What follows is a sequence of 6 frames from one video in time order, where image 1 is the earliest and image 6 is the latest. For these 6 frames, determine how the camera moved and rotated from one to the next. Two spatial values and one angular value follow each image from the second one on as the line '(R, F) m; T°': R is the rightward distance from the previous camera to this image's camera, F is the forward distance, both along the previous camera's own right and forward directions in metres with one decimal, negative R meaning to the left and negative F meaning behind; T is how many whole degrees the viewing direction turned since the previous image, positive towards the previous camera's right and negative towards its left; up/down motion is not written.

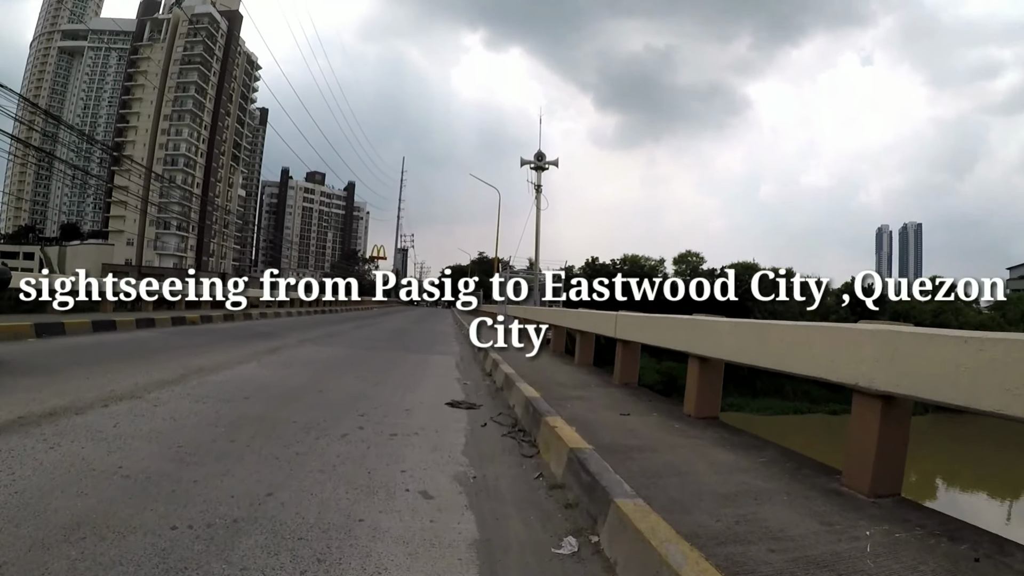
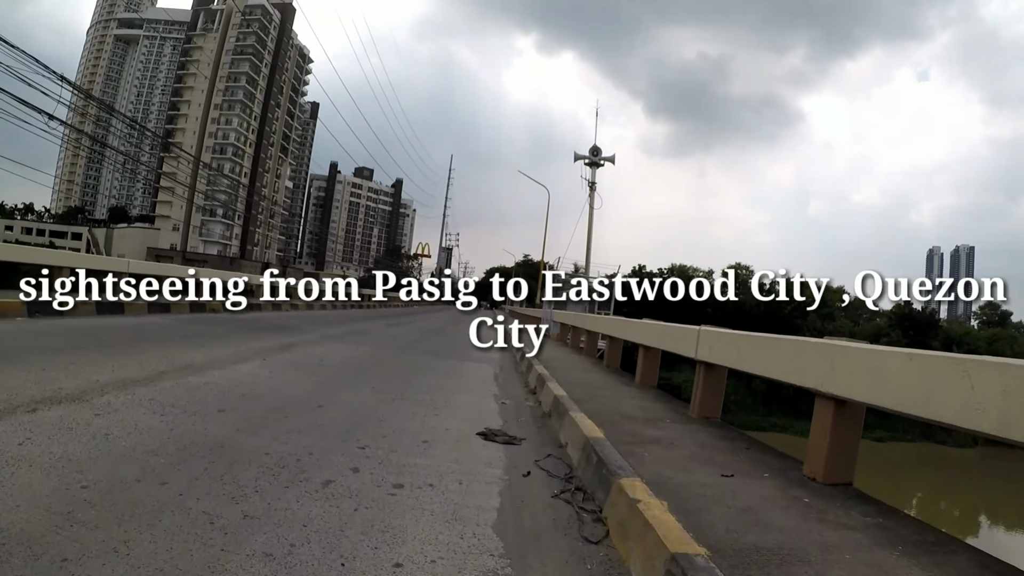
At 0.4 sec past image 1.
(-0.1, +1.7) m; -4°
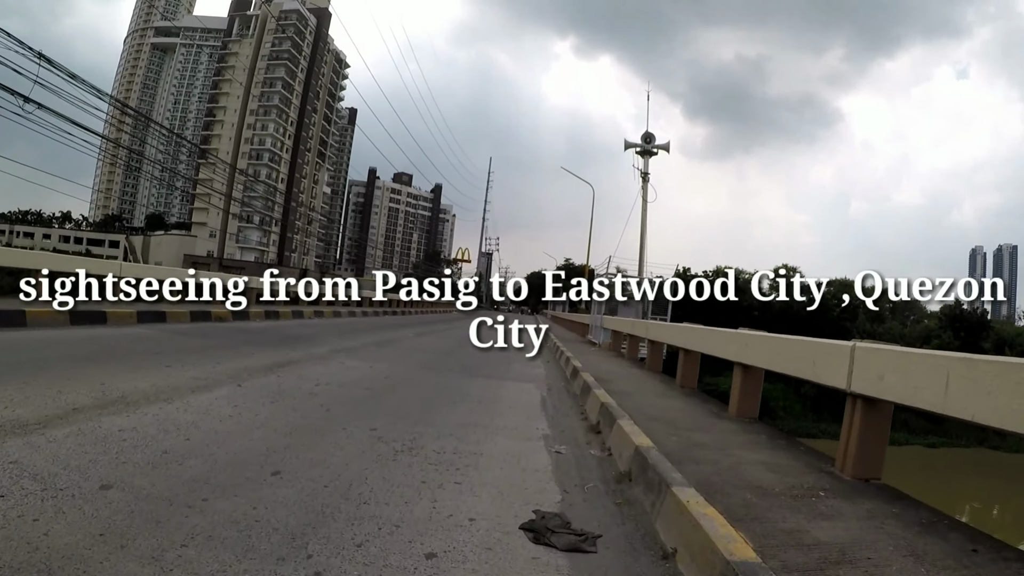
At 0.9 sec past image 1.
(-0.1, +2.1) m; -4°
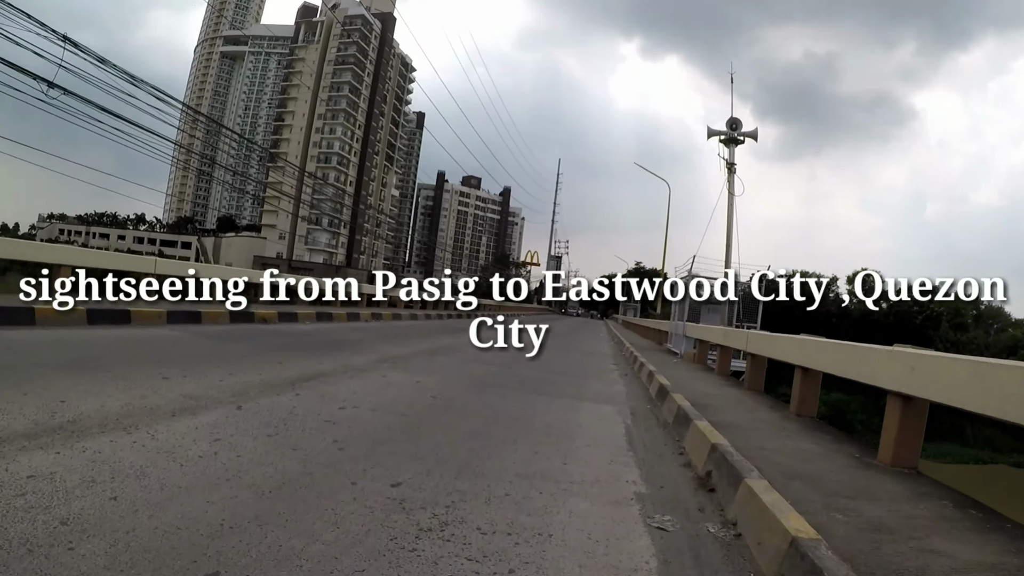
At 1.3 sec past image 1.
(-0.1, +1.5) m; -6°
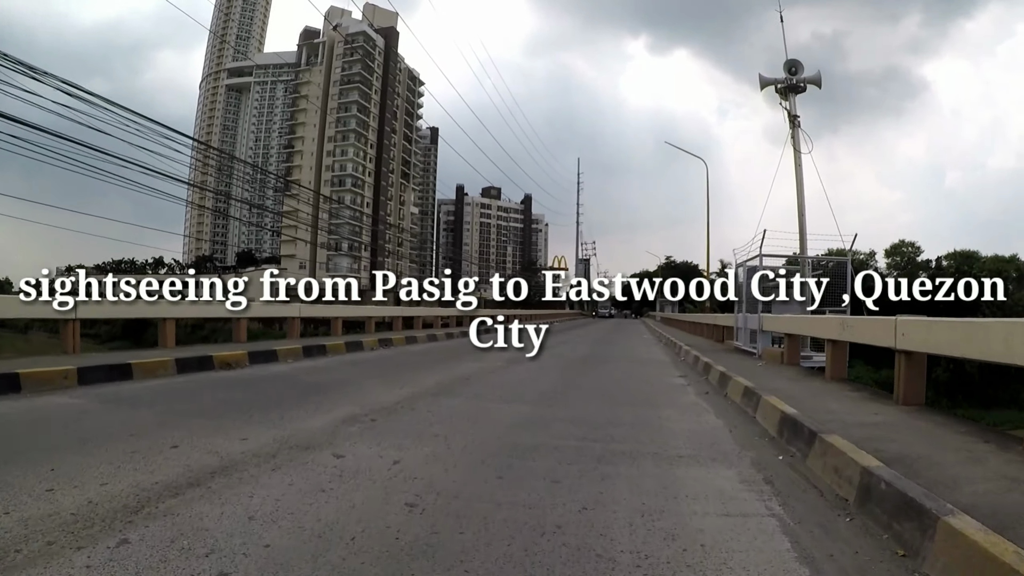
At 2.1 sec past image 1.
(0.0, +2.8) m; -3°
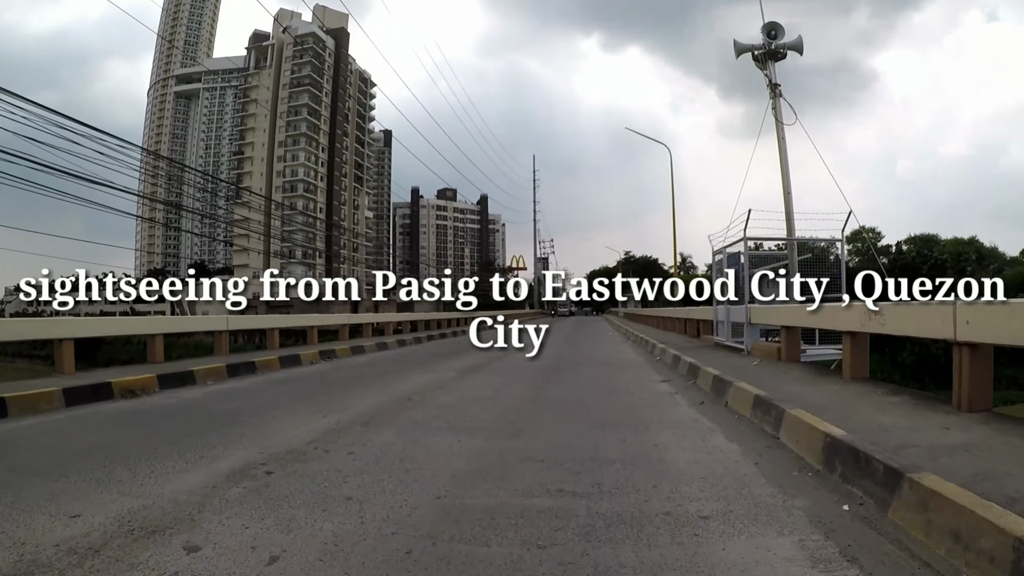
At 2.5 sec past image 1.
(+0.1, +1.4) m; +3°
